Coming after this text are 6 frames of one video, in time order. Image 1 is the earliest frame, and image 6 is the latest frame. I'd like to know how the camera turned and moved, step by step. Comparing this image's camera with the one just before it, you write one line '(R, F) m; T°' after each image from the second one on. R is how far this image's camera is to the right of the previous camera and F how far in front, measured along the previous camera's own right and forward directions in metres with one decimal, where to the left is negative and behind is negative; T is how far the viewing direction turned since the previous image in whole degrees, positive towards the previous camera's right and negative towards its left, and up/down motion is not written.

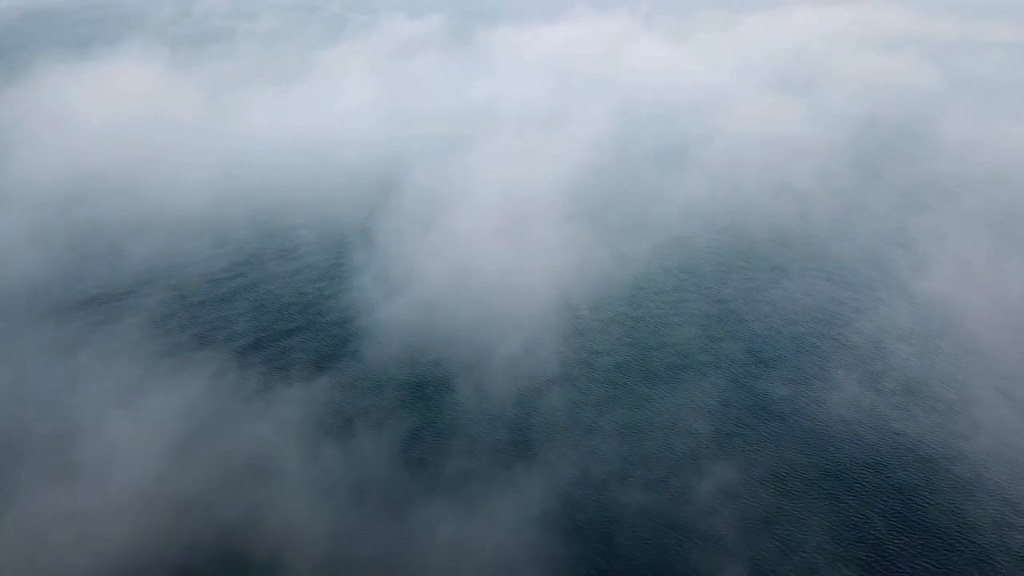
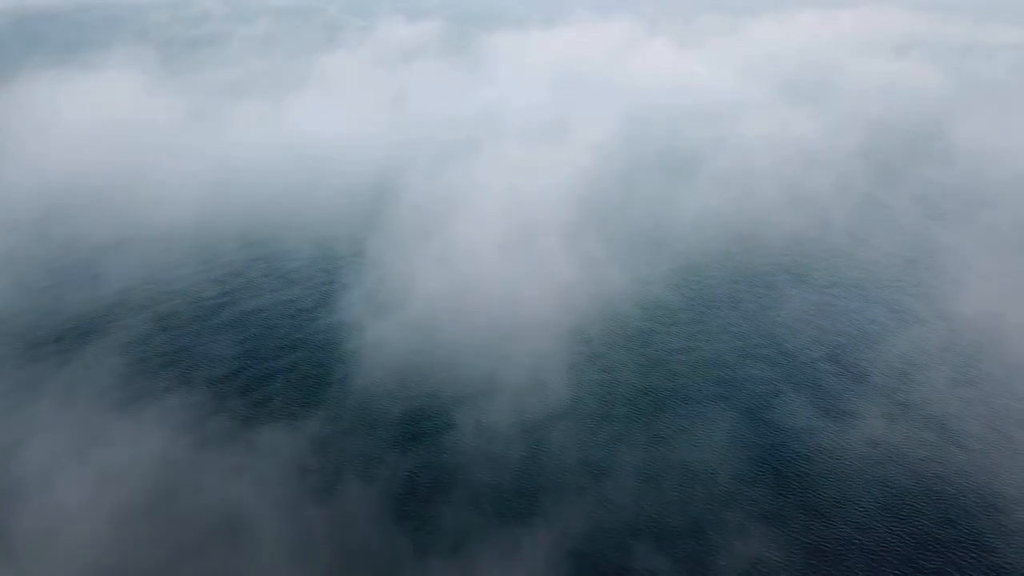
(-0.6, +6.2) m; 0°
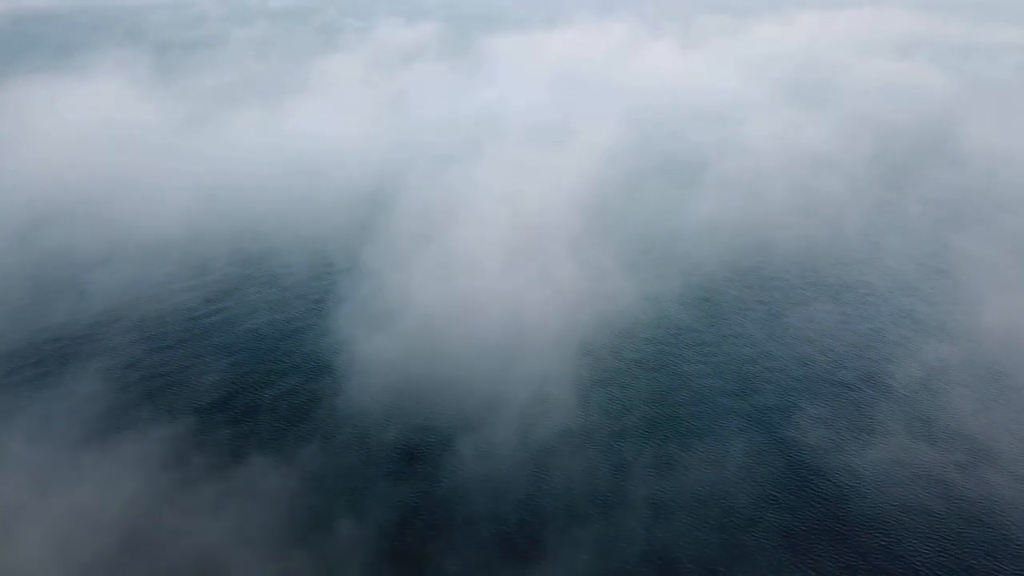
(-0.6, +5.2) m; 0°
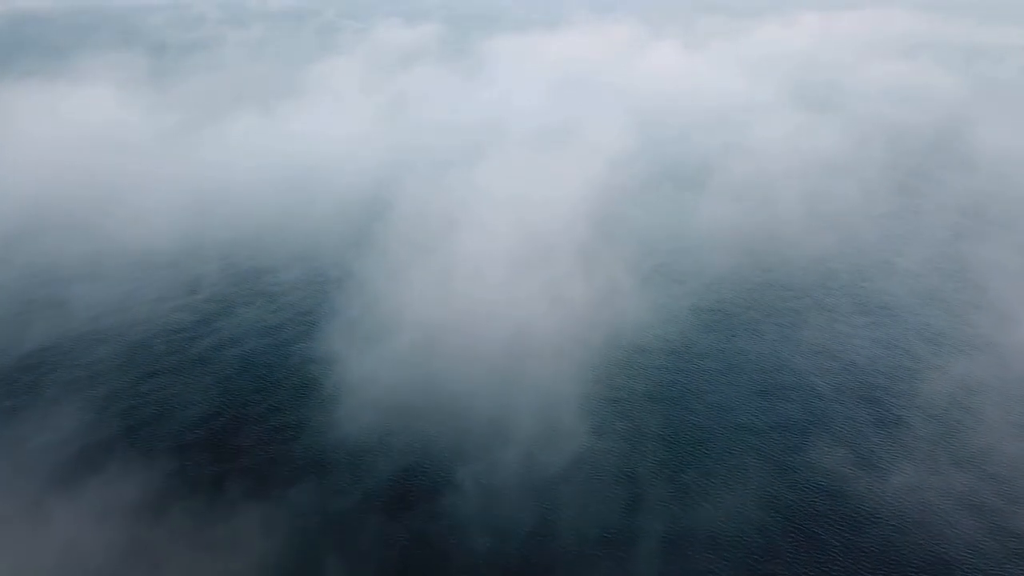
(-0.5, +6.1) m; 0°
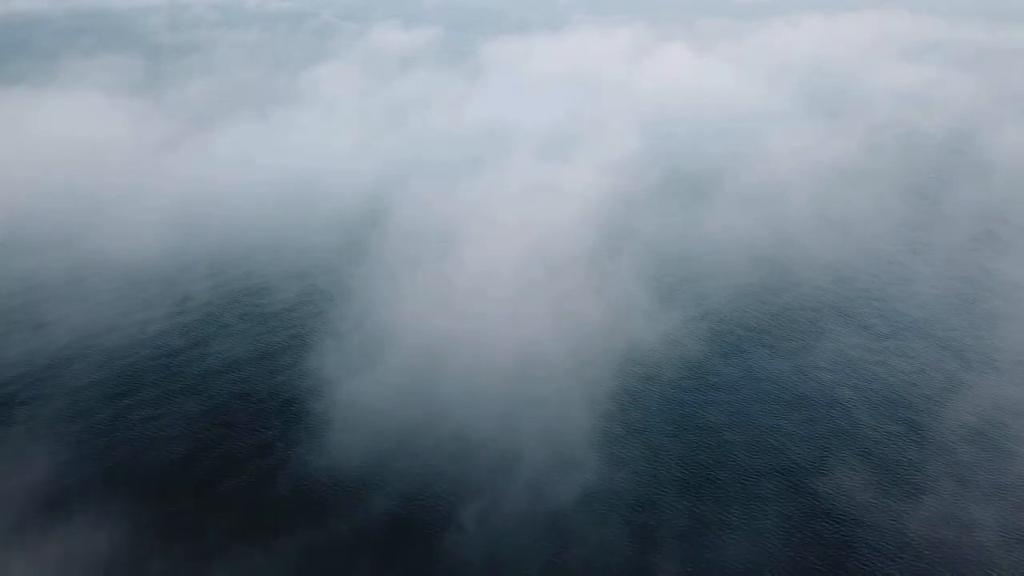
(-0.7, +6.2) m; 0°
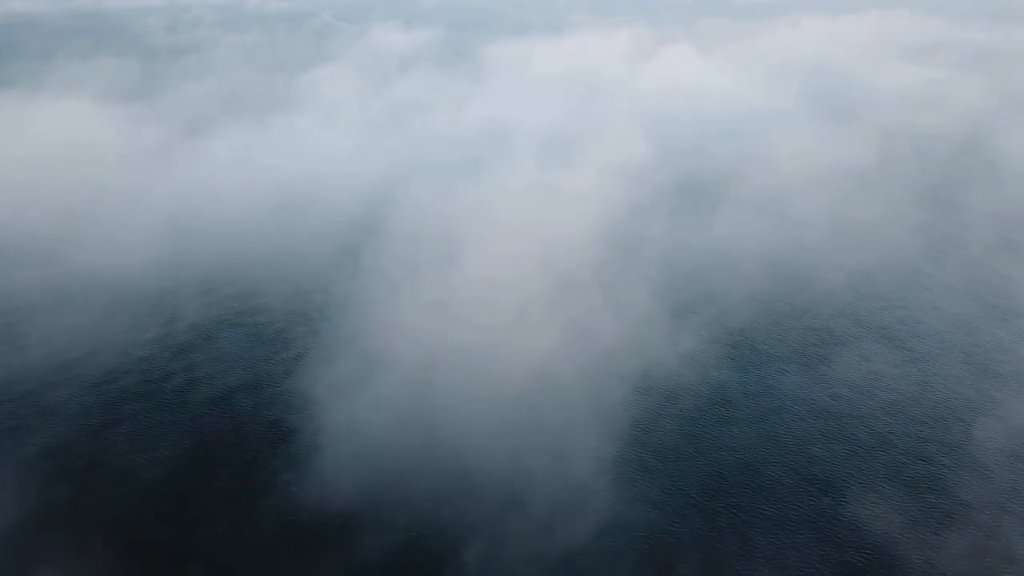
(-0.9, +6.5) m; 0°
